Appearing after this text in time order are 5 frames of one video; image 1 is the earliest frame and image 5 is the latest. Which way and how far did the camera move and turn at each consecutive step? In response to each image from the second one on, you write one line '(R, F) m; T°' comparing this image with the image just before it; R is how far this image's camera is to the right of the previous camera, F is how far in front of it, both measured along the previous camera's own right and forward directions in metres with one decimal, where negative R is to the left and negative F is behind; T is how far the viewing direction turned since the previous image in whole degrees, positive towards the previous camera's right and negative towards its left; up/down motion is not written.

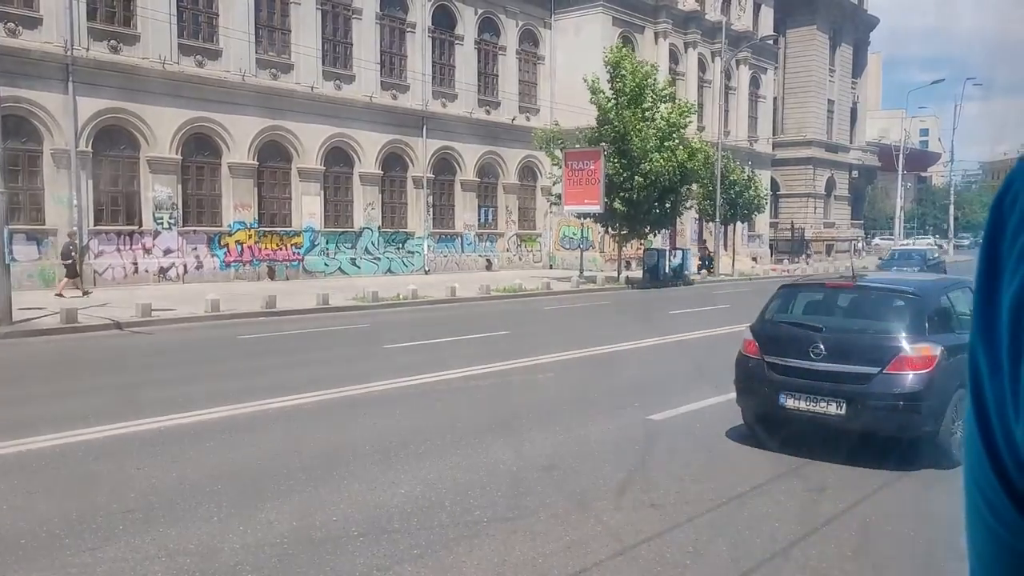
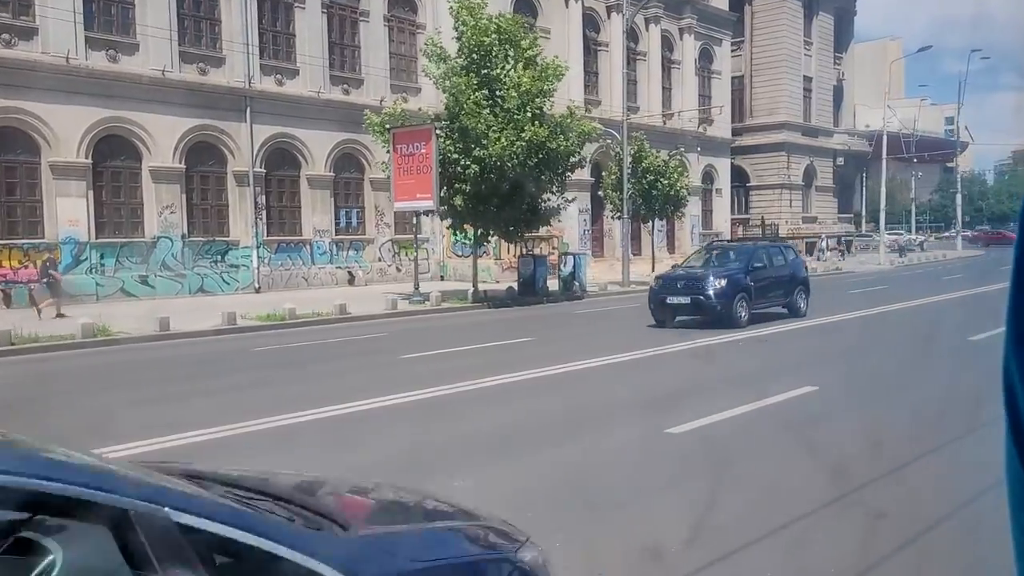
(+5.6, +6.9) m; -2°
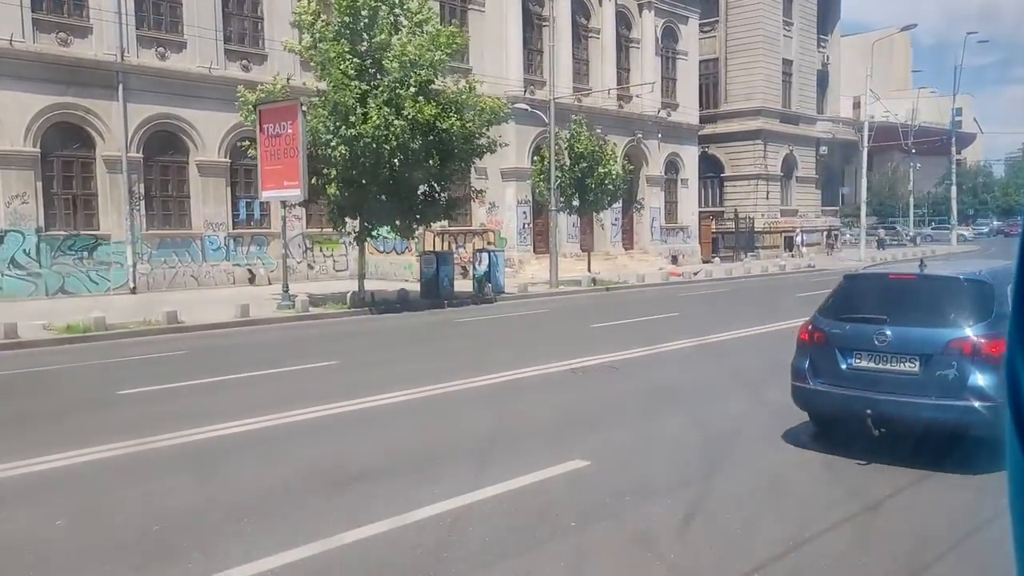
(+2.8, +3.2) m; -1°
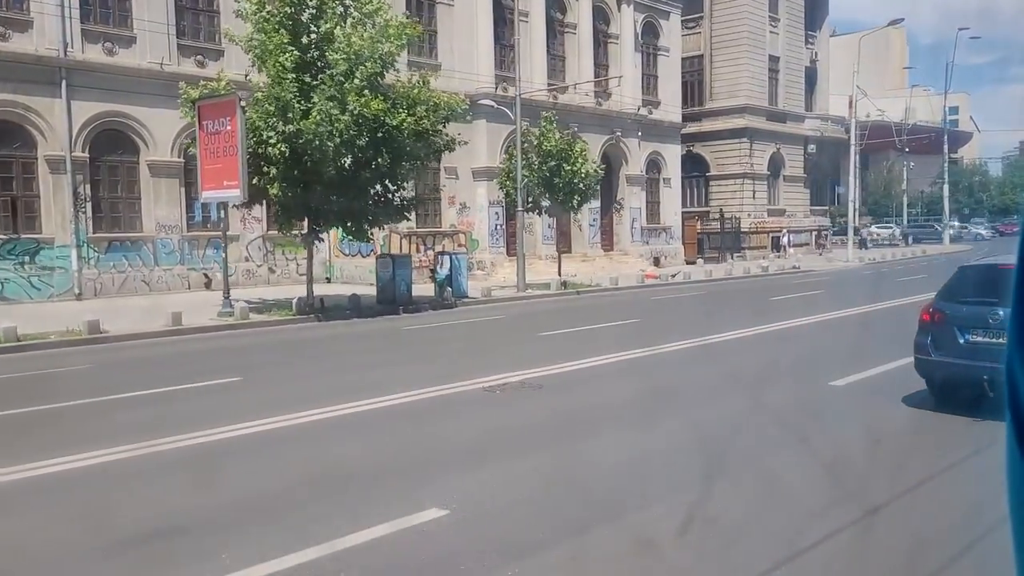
(+0.9, +1.1) m; 0°
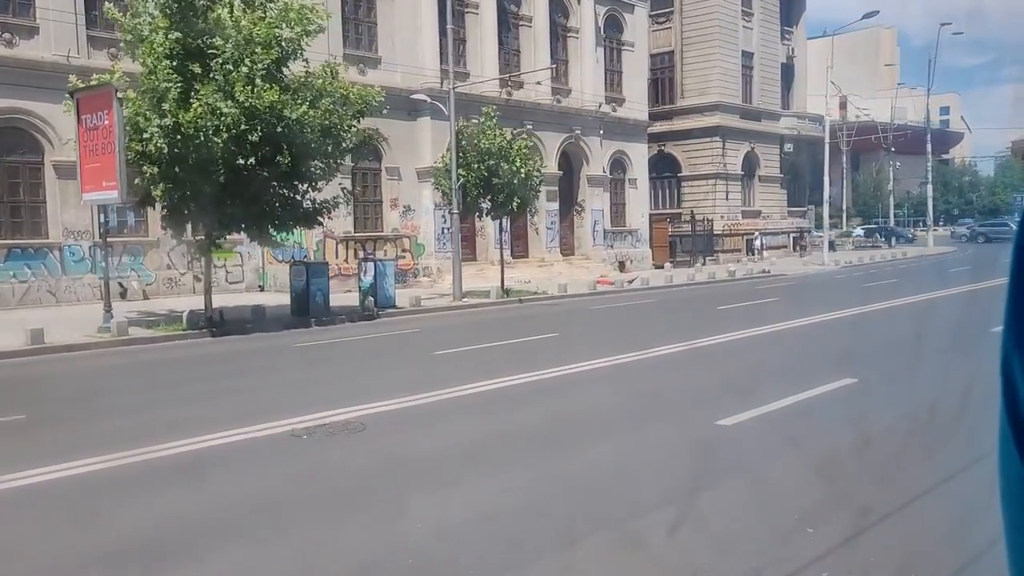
(+1.6, +1.8) m; 0°
